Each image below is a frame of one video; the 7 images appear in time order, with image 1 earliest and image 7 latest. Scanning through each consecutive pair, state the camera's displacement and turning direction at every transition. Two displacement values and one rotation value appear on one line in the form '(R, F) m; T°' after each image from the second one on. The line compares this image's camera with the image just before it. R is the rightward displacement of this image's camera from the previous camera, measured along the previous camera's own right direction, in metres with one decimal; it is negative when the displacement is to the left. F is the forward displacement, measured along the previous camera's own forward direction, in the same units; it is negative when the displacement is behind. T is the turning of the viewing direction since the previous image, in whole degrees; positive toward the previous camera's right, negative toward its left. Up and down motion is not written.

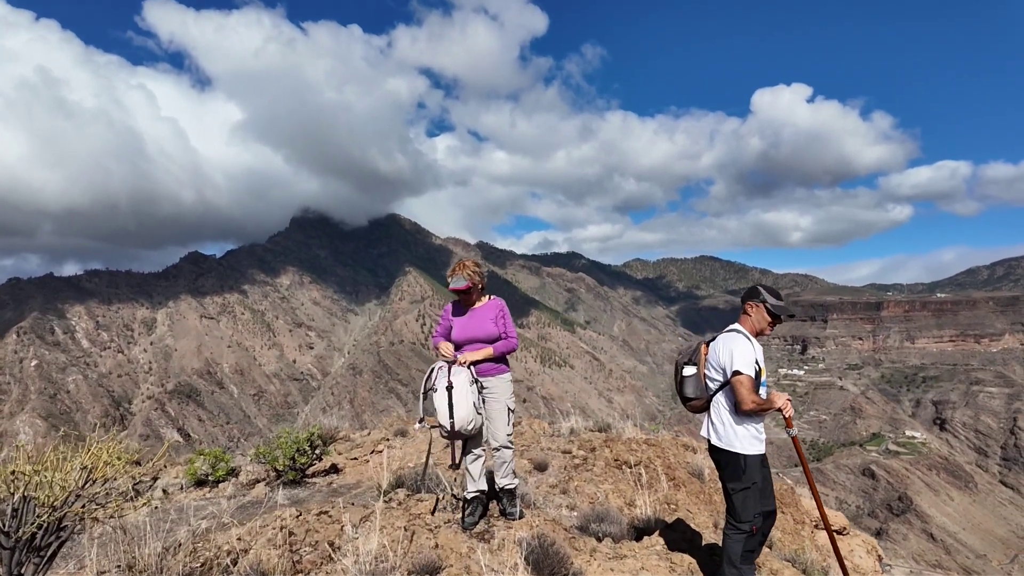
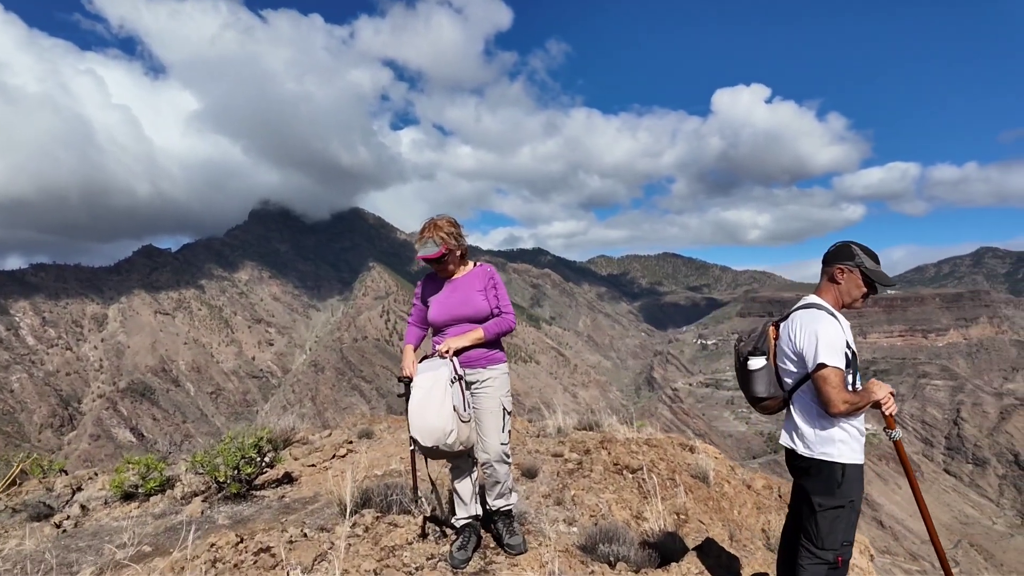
(-0.2, +1.0) m; +3°
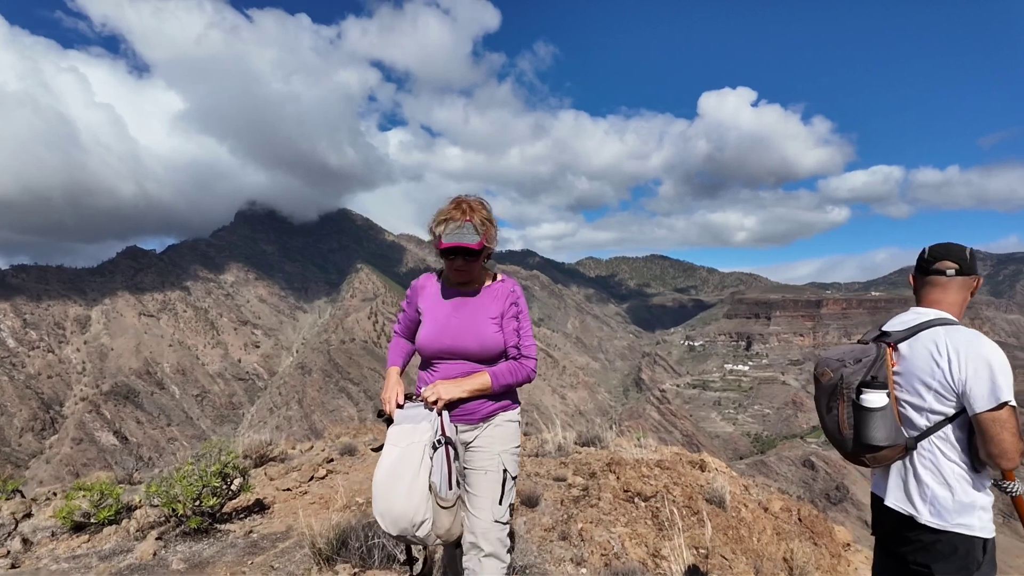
(-0.1, +0.7) m; +1°
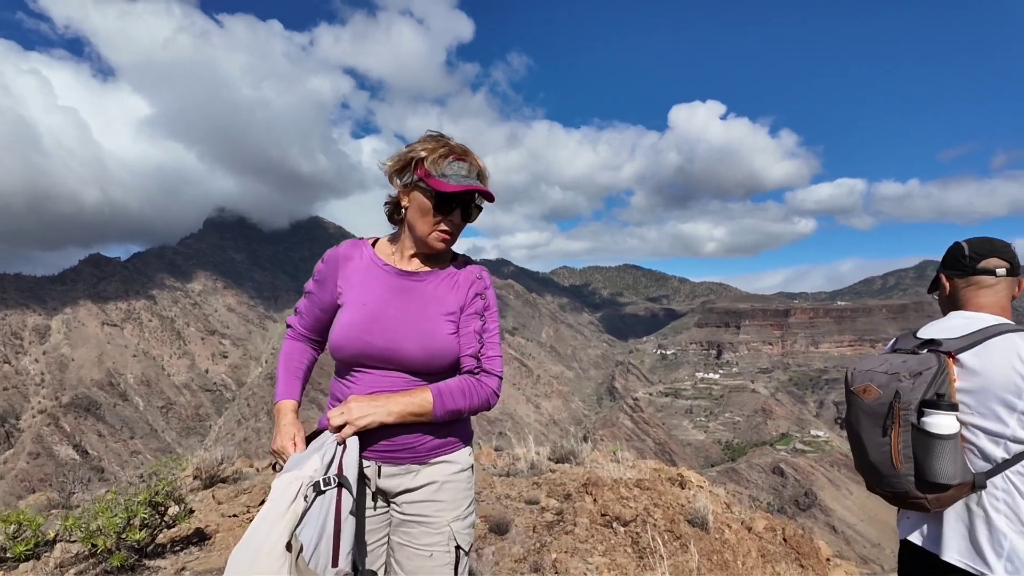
(+0.1, +0.5) m; +2°
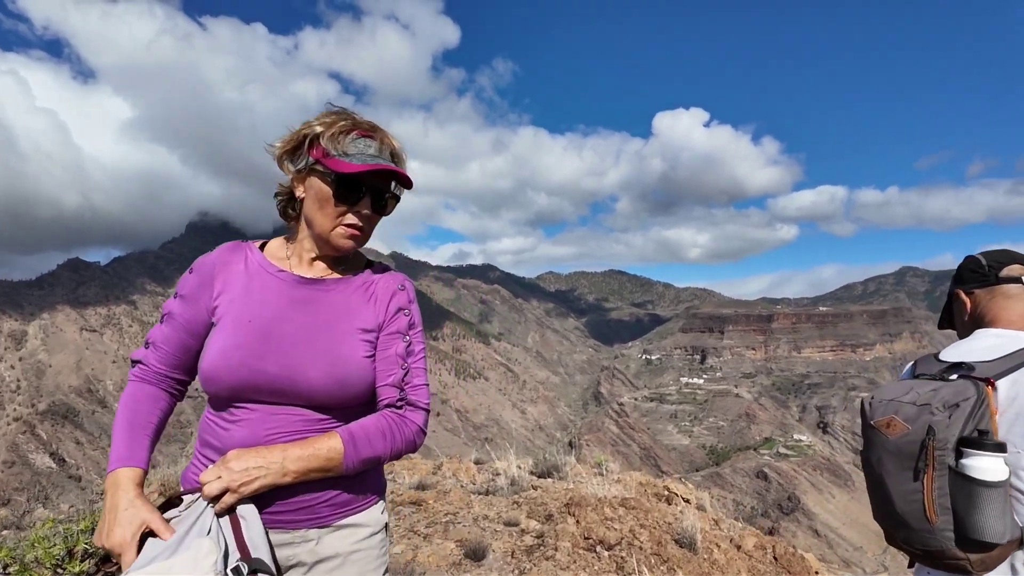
(+0.1, +0.3) m; +1°
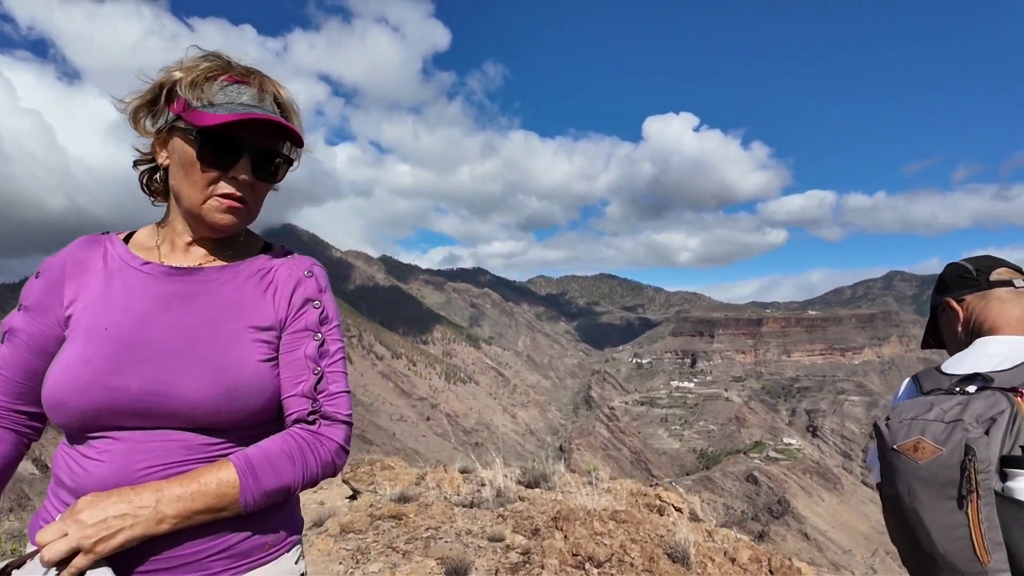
(+0.1, +0.3) m; +1°
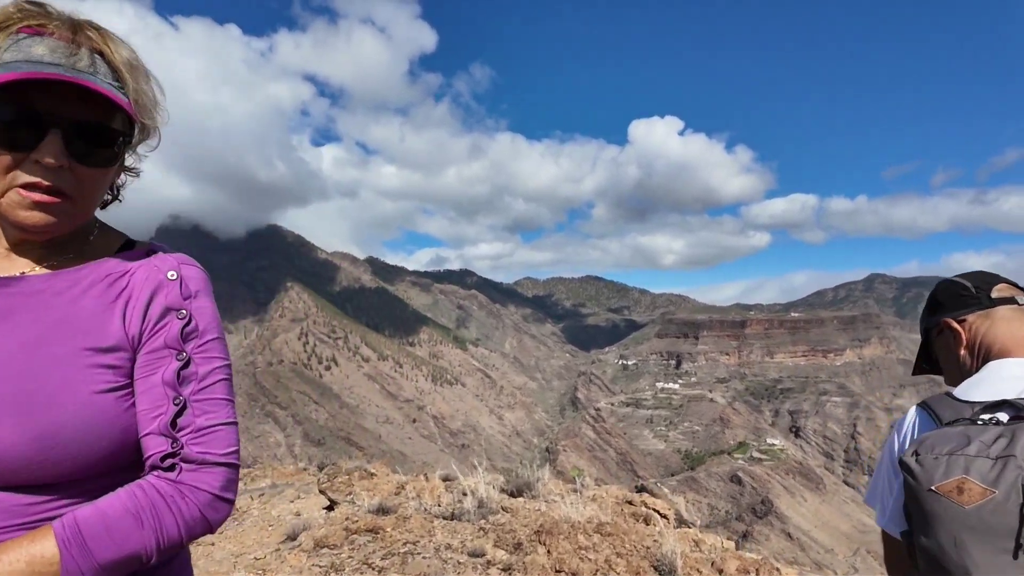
(0.0, +0.1) m; +1°
